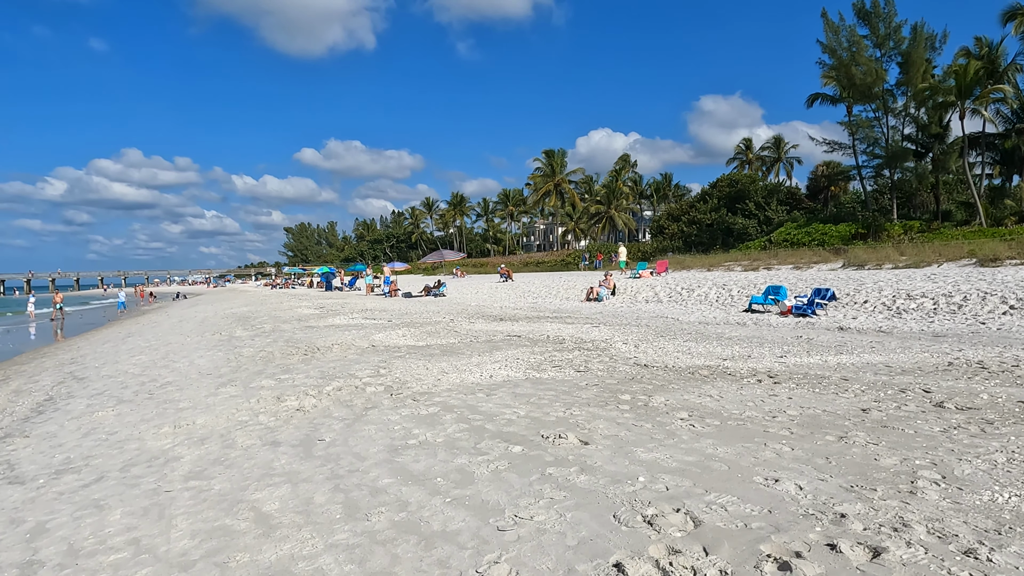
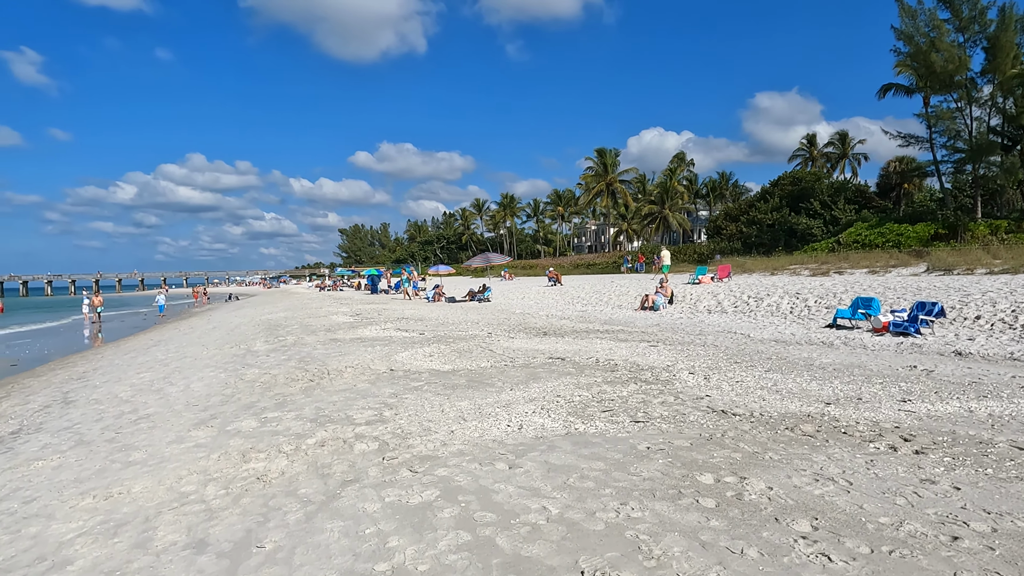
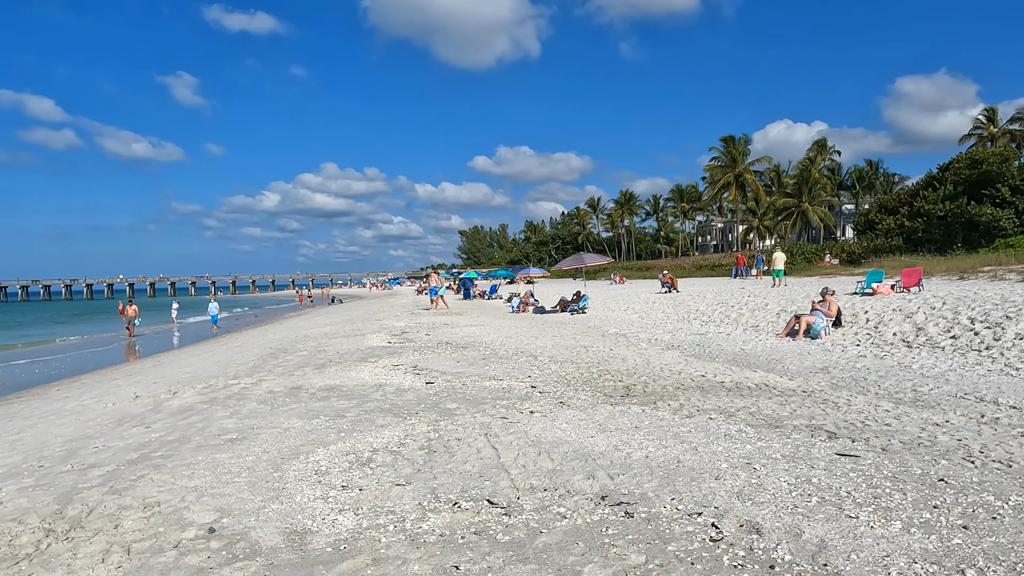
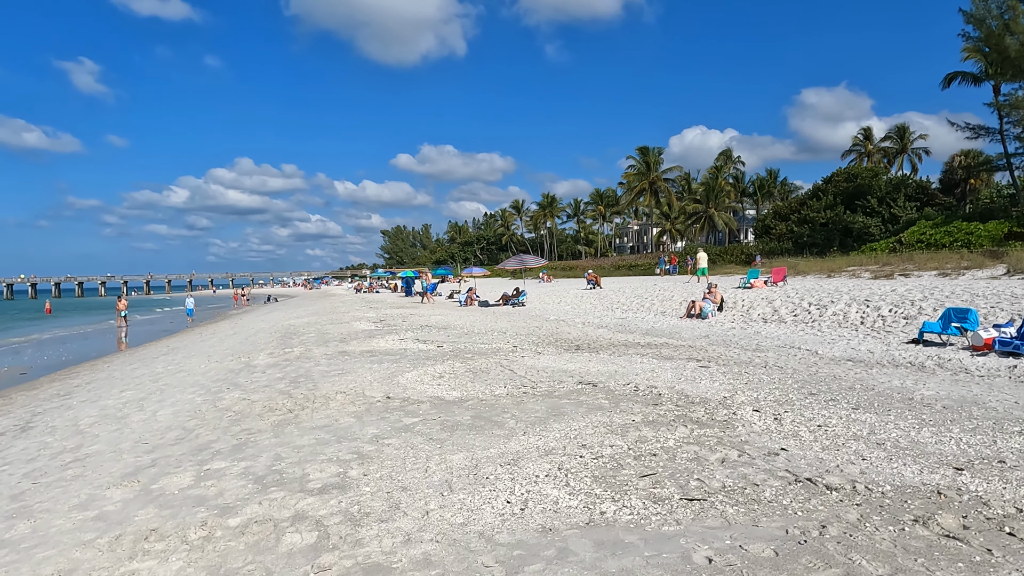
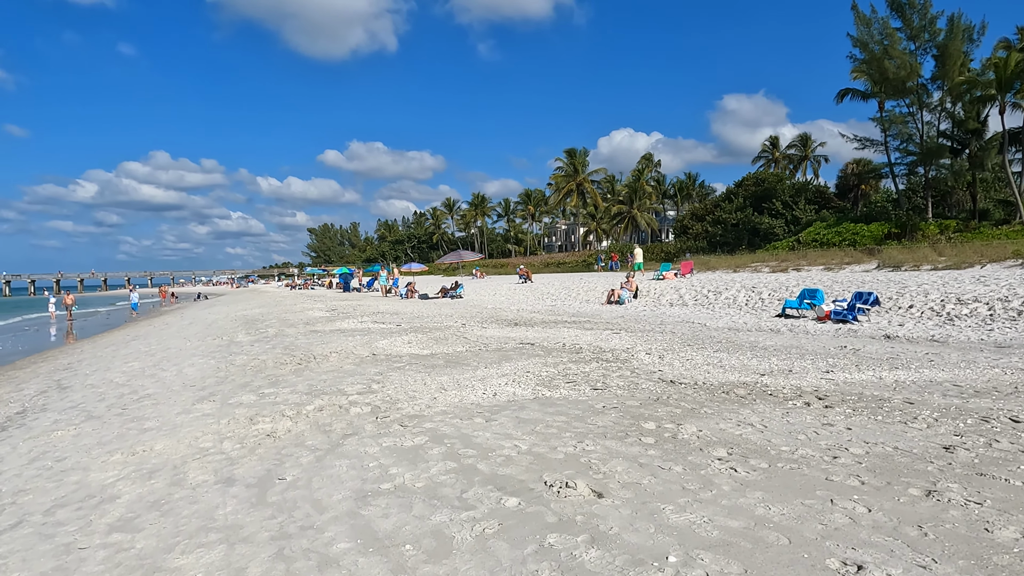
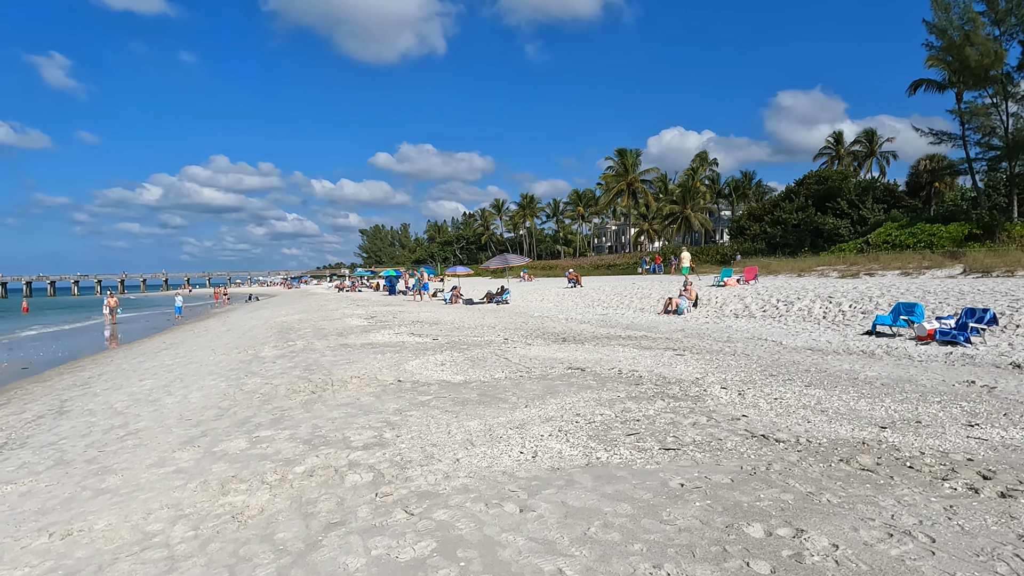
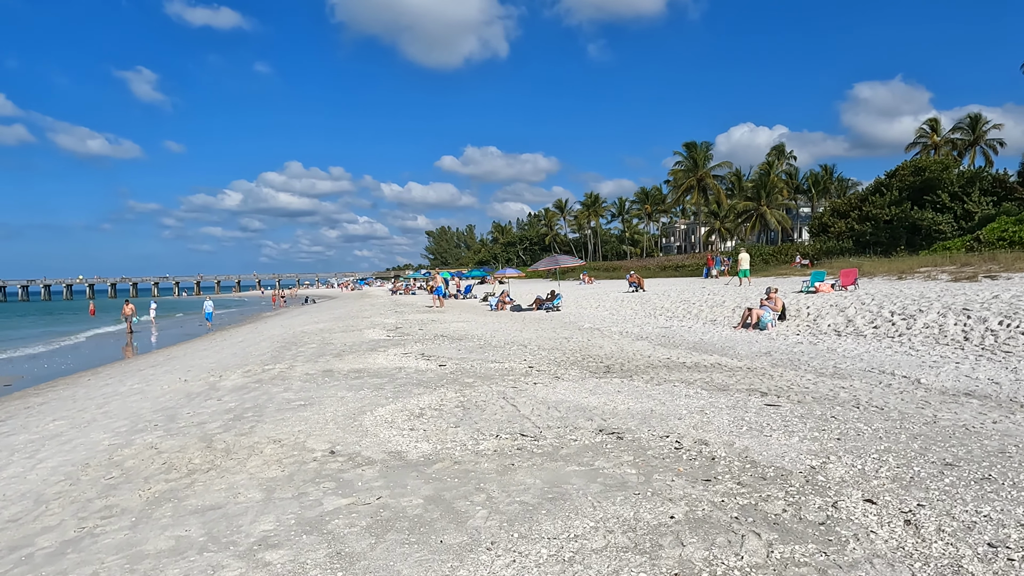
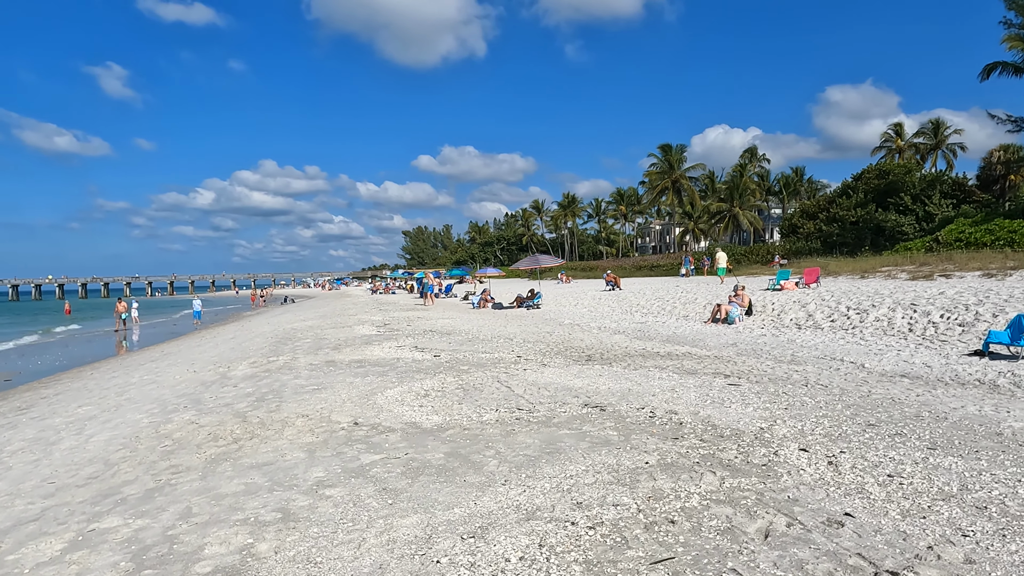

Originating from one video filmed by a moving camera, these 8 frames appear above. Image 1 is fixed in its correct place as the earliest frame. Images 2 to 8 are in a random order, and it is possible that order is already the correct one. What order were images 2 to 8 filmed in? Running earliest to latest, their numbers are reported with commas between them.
5, 2, 6, 4, 8, 7, 3
